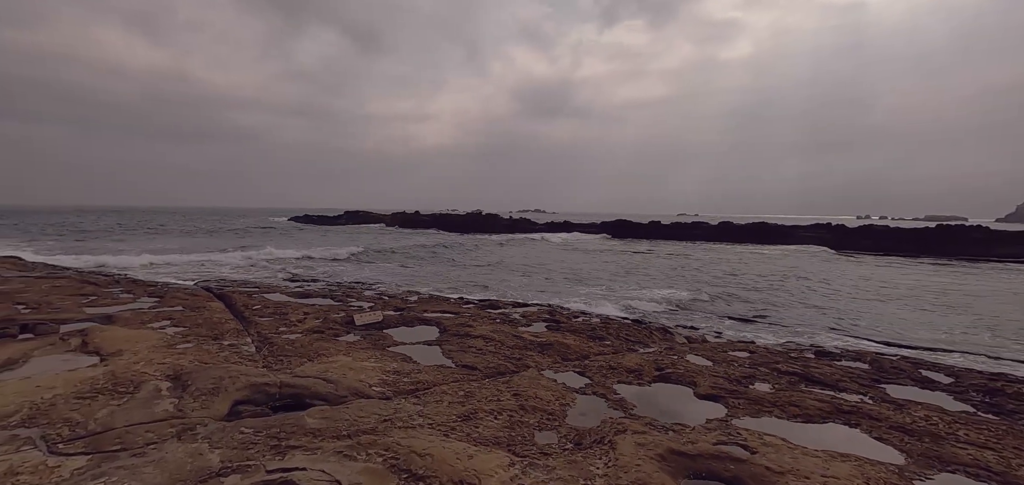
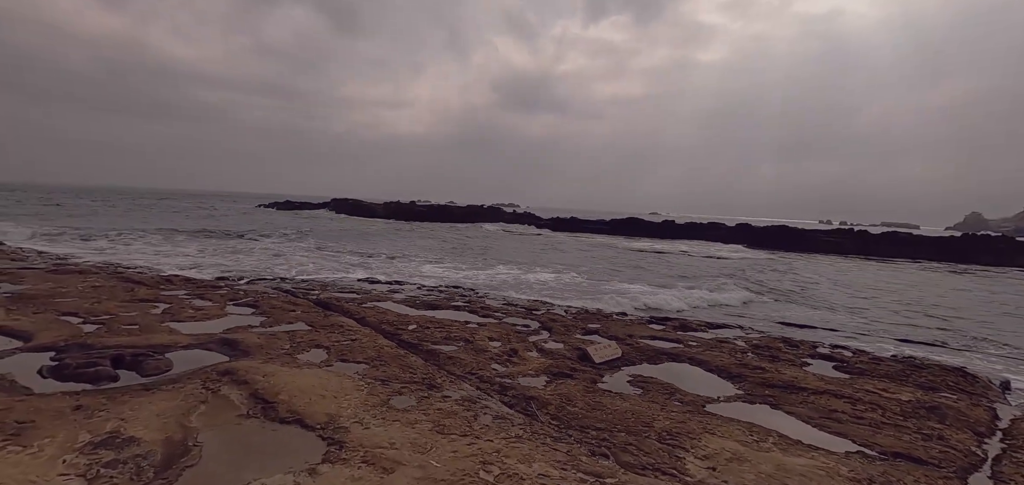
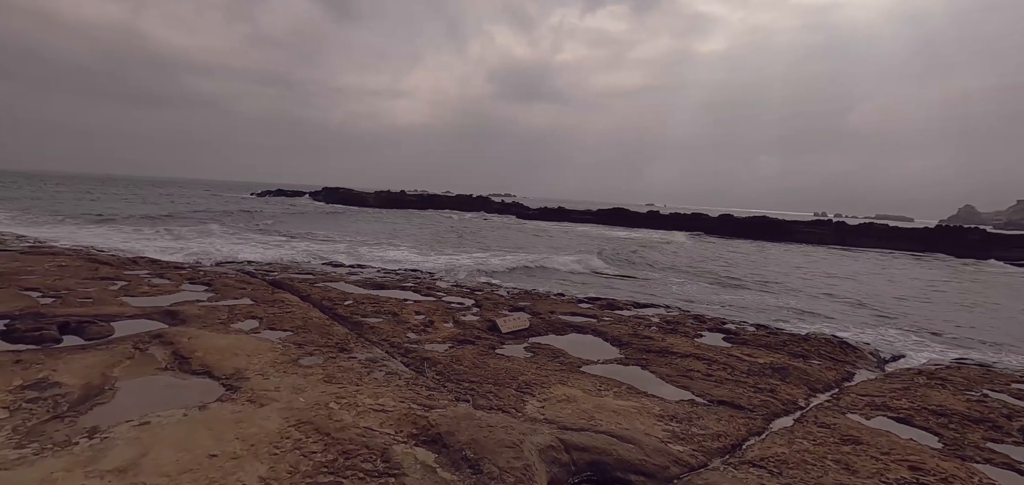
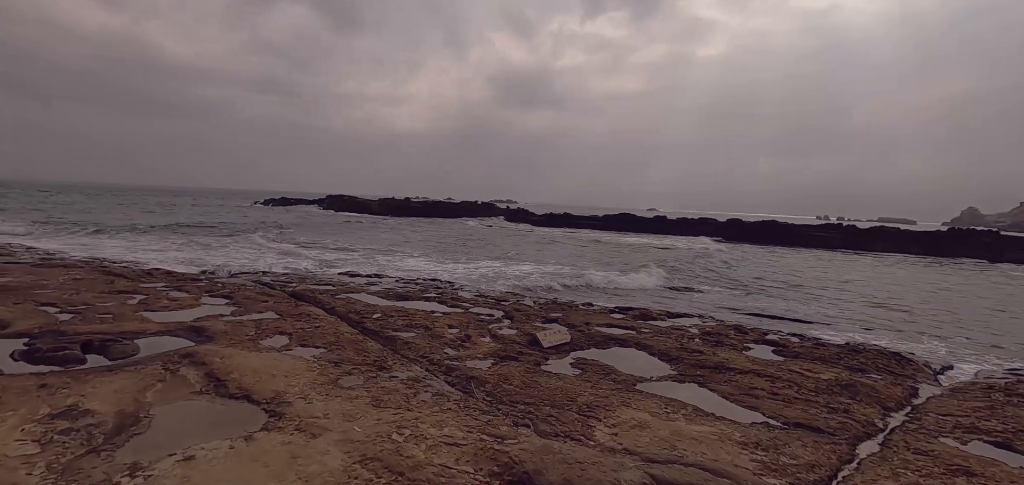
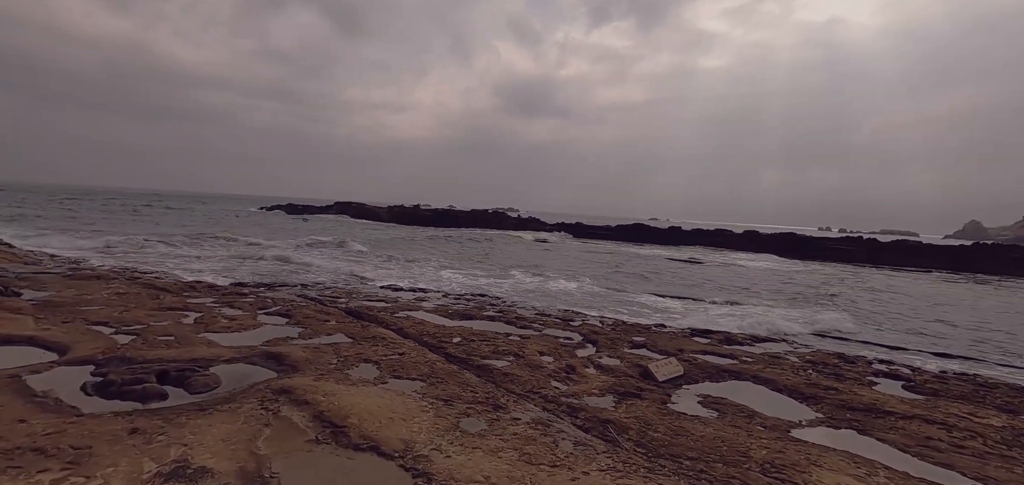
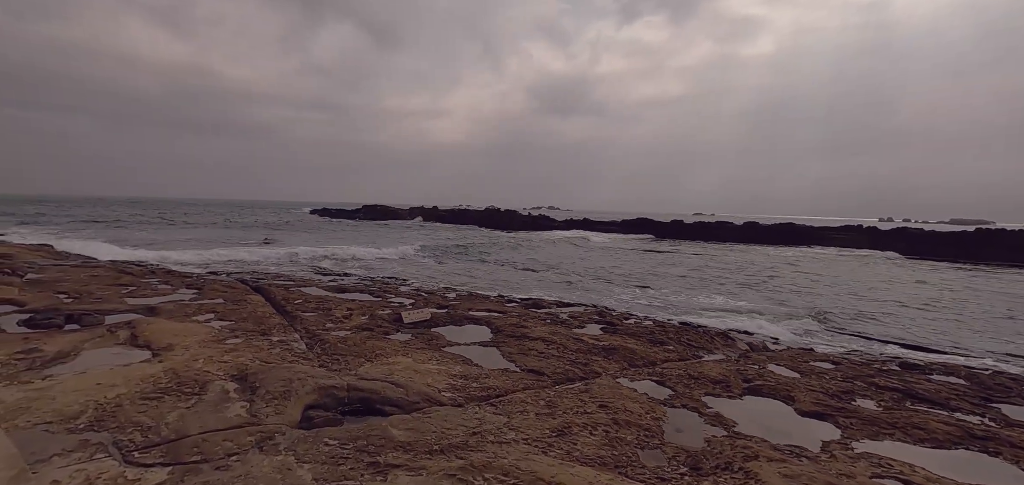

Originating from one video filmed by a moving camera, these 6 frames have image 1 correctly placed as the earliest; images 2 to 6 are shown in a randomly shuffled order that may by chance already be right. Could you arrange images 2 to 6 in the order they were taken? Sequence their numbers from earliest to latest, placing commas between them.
6, 3, 4, 2, 5
